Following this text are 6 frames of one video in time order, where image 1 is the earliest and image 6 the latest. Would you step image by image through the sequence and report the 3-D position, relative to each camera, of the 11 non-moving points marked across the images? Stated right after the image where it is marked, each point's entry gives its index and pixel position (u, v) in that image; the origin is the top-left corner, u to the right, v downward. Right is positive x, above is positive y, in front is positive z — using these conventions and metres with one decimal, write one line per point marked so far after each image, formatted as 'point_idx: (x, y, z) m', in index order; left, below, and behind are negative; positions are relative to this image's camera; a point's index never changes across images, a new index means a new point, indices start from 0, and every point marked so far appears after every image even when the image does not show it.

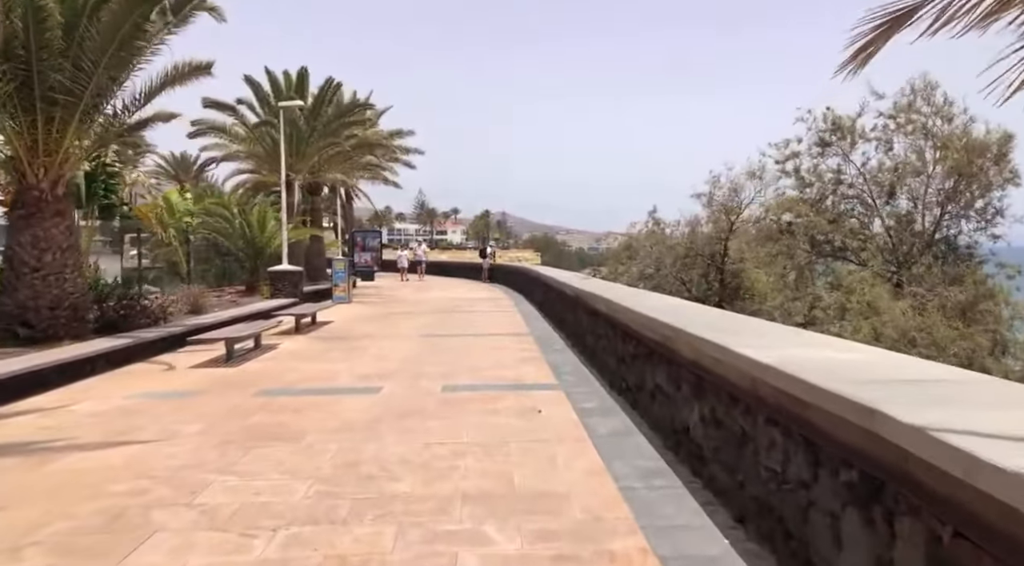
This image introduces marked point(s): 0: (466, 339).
0: (-0.8, -1.0, +12.3) m
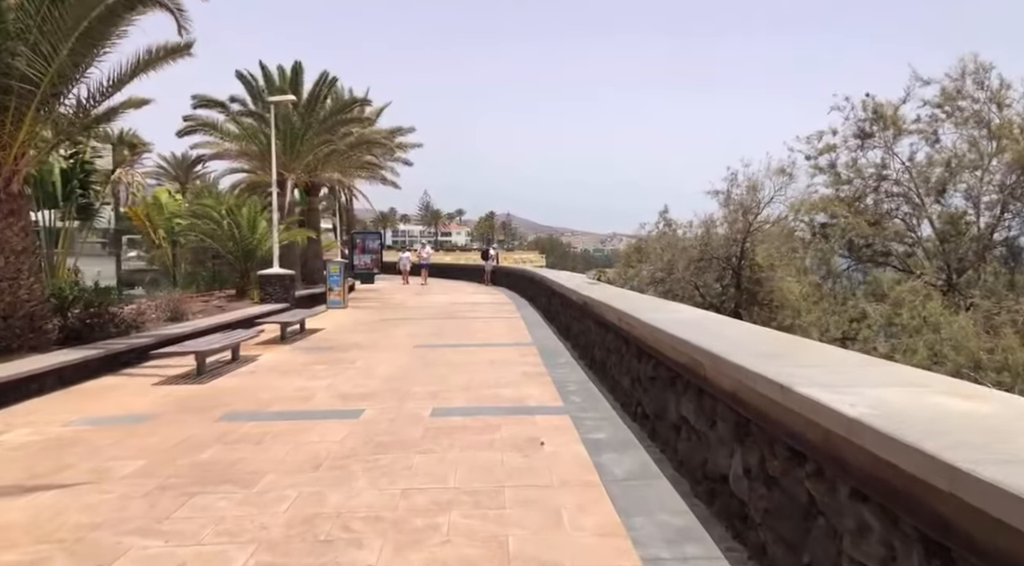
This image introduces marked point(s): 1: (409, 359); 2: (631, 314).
0: (-0.8, -1.1, +11.3) m
1: (-1.6, -1.2, +10.3) m
2: (+1.2, -0.3, +6.7) m
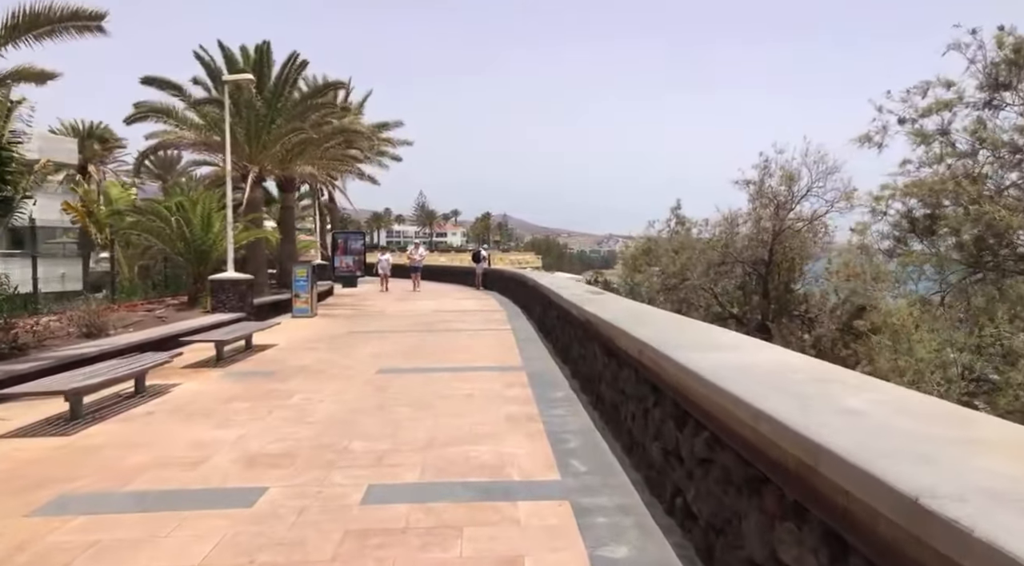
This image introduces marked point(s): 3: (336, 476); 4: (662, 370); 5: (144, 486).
0: (-1.0, -1.3, +9.1) m
1: (-1.8, -1.3, +8.0) m
2: (+1.0, -0.4, +4.4) m
3: (-1.3, -1.5, +5.1) m
4: (+1.0, -0.6, +4.4) m
5: (-2.6, -1.5, +4.8) m
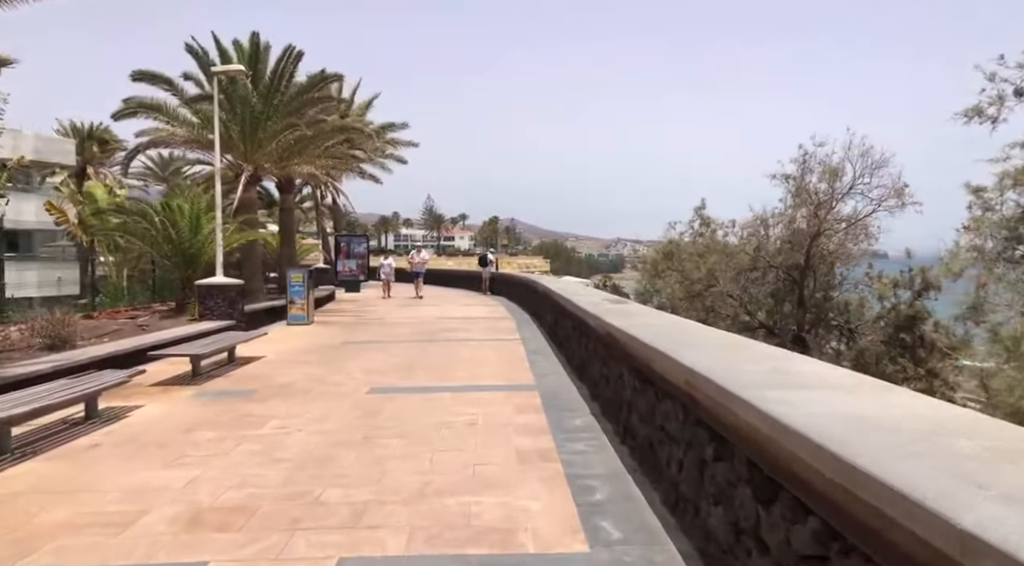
0: (-0.9, -1.3, +7.9) m
1: (-1.7, -1.4, +6.9) m
2: (+1.1, -0.5, +3.3) m
3: (-1.3, -1.5, +4.0) m
4: (+1.0, -0.6, +3.2) m
5: (-2.6, -1.5, +3.7) m
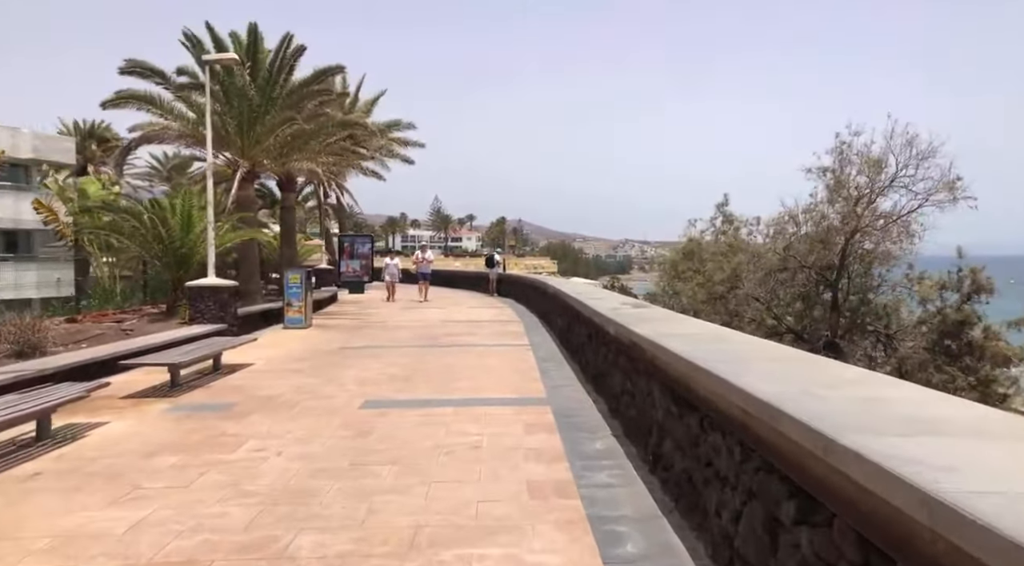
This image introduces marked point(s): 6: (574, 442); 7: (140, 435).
0: (-0.8, -1.4, +7.0) m
1: (-1.6, -1.4, +6.0) m
2: (+1.1, -0.5, +2.4) m
3: (-1.2, -1.5, +3.1) m
4: (+1.1, -0.6, +2.3) m
5: (-2.5, -1.5, +2.9) m
6: (+0.5, -1.4, +6.0) m
7: (-3.5, -1.4, +6.3) m
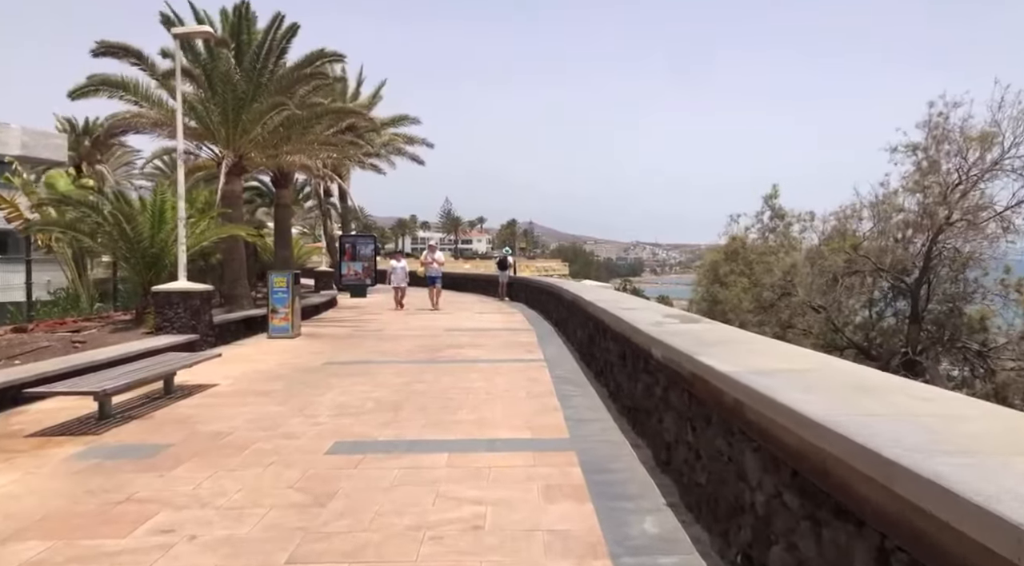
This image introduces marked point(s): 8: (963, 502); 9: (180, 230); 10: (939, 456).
0: (-0.7, -1.4, +5.3) m
1: (-1.5, -1.5, +4.3) m
2: (+1.1, -0.6, +0.6) m
3: (-1.1, -1.6, +1.4) m
4: (+1.1, -0.7, +0.5) m
5: (-2.5, -1.6, +1.1) m
6: (+0.6, -1.5, +4.2) m
7: (-3.4, -1.5, +4.6) m
8: (+1.1, -0.5, +1.5) m
9: (-6.1, +1.0, +12.6) m
10: (+1.2, -0.5, +2.0) m
